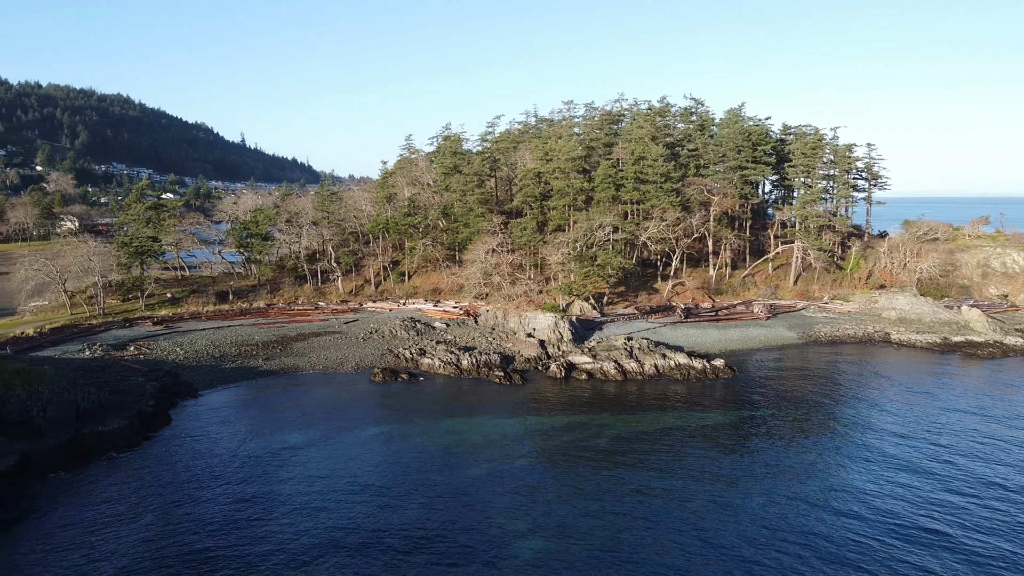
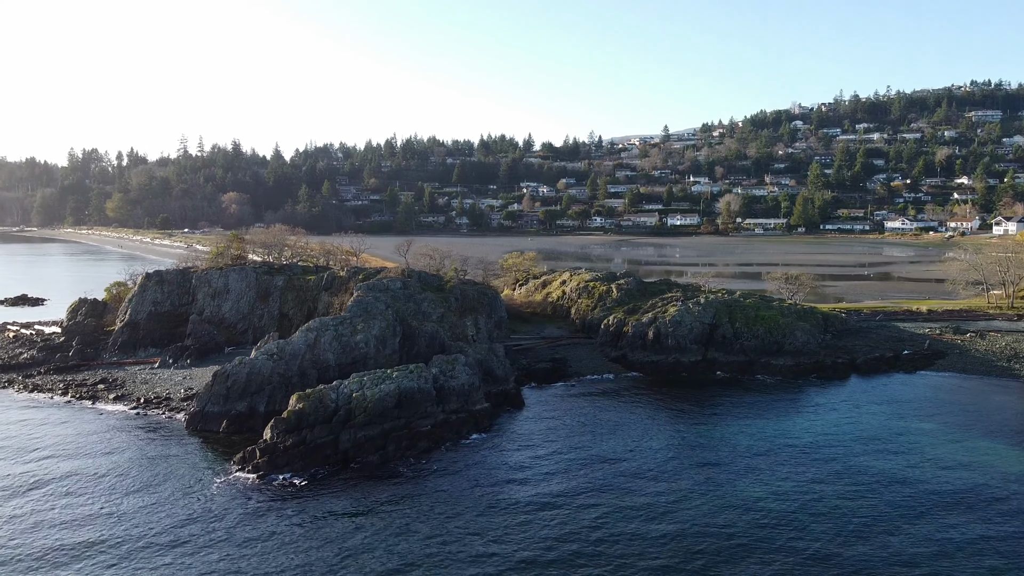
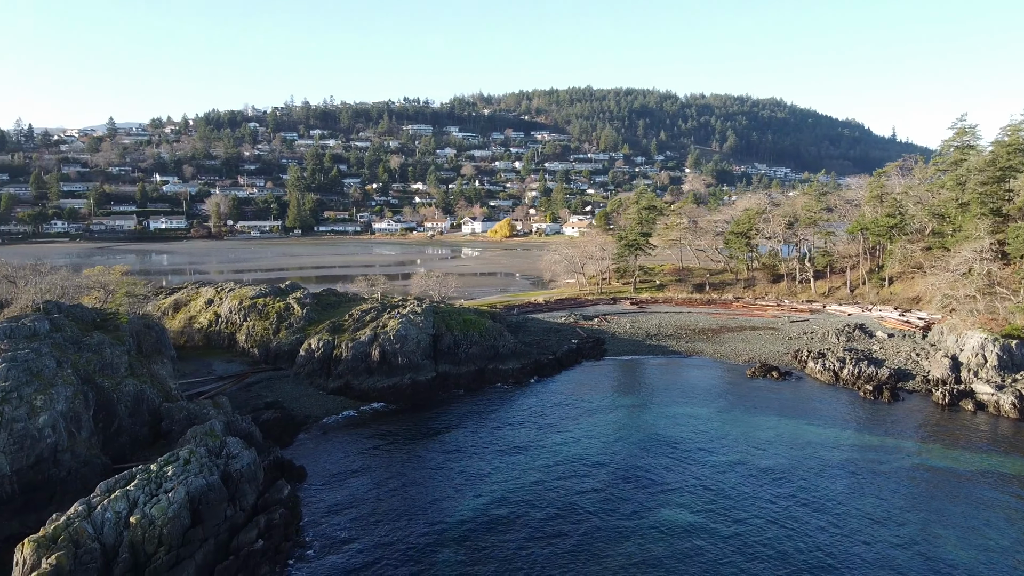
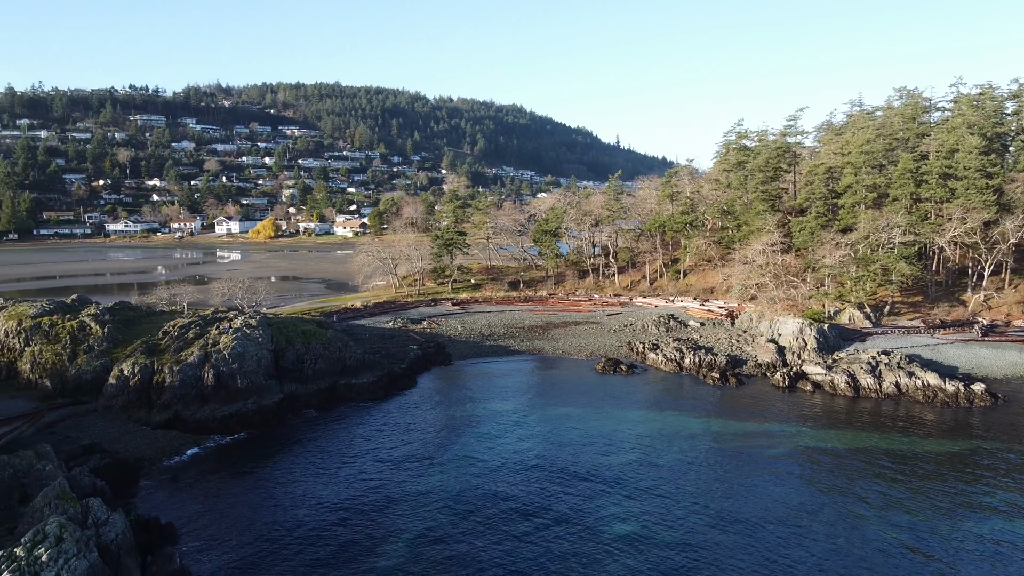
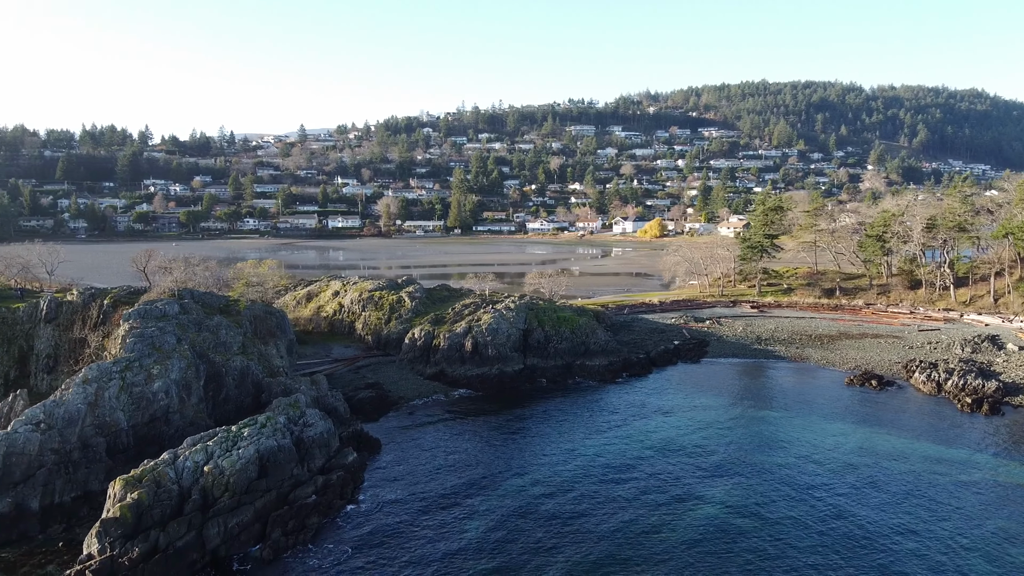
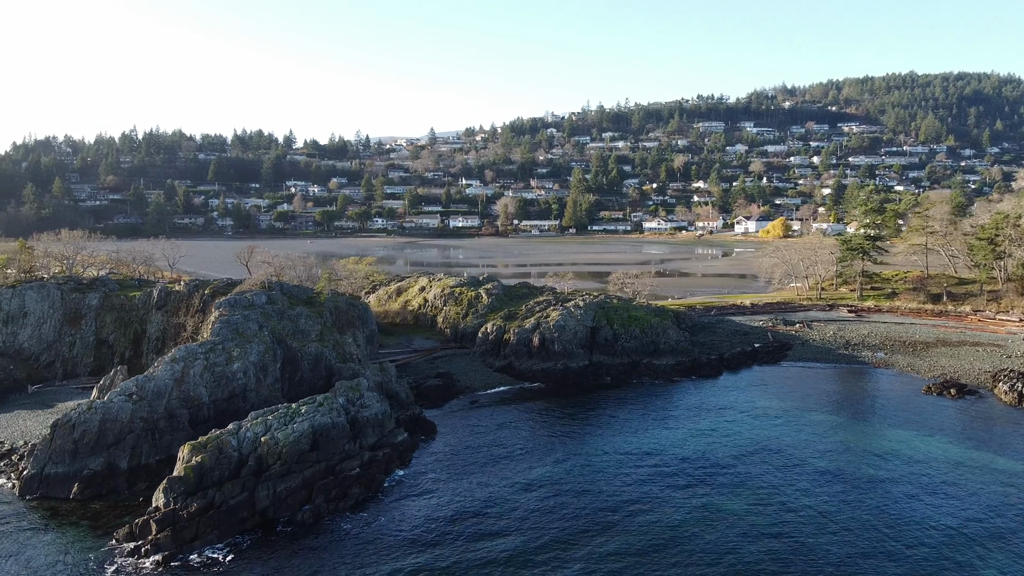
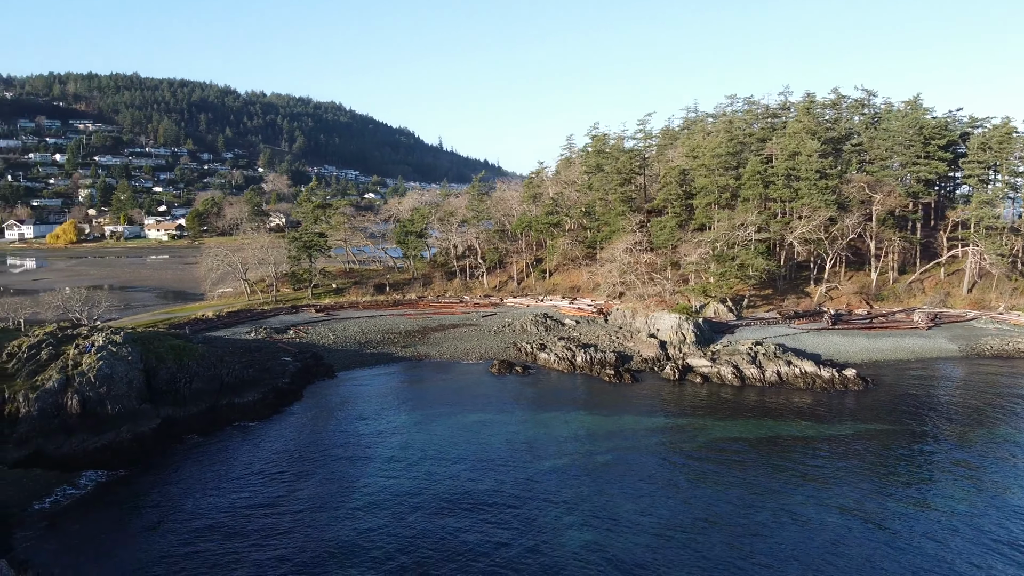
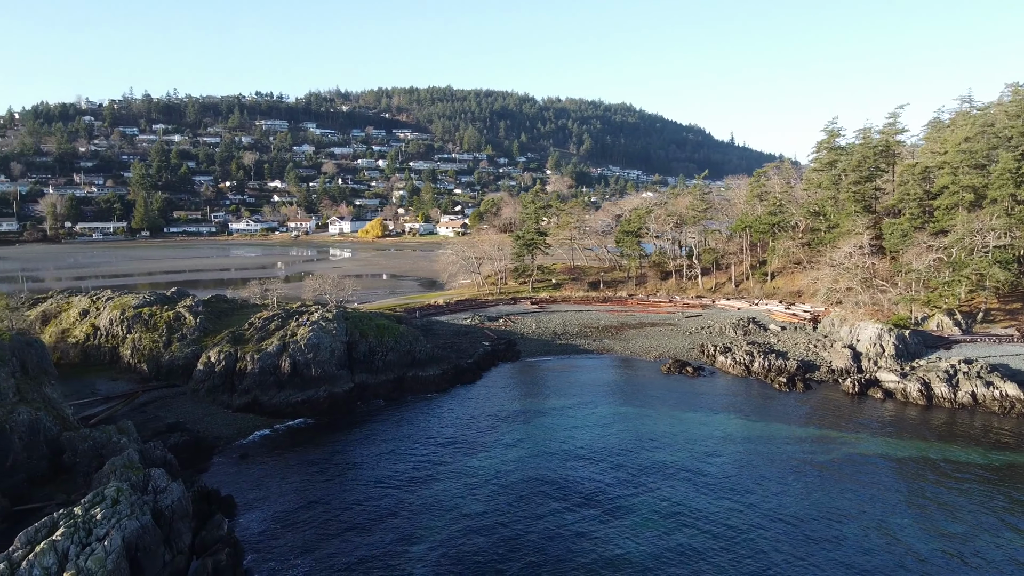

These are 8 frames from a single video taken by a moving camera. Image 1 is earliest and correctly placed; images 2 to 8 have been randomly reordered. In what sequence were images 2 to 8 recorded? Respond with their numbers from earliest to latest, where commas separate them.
7, 4, 8, 3, 5, 6, 2
